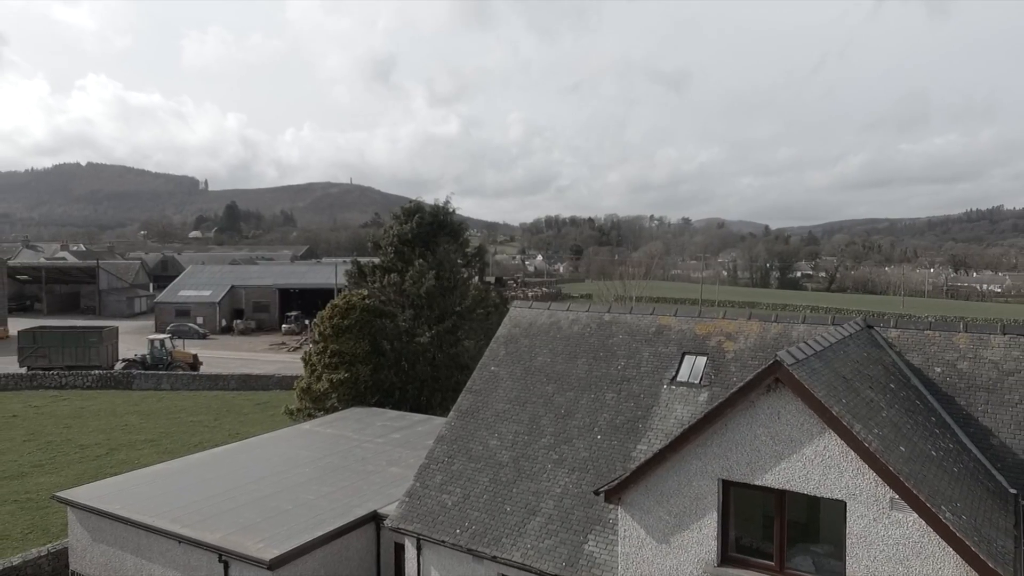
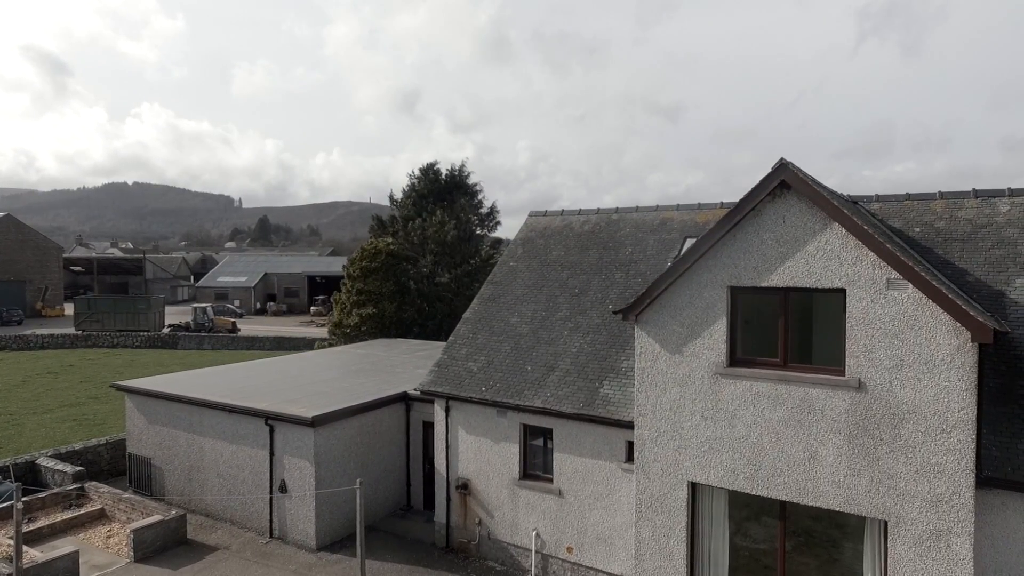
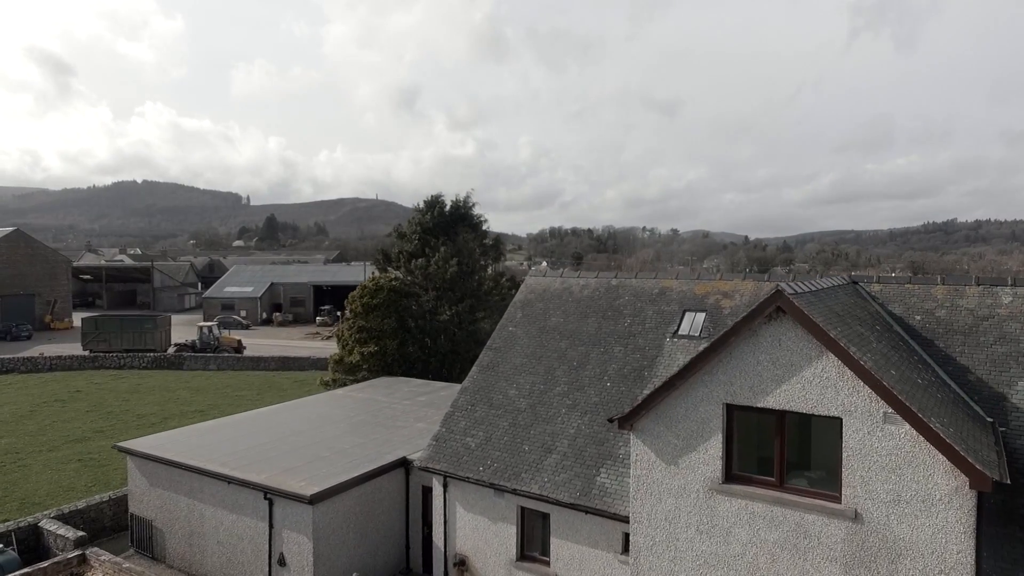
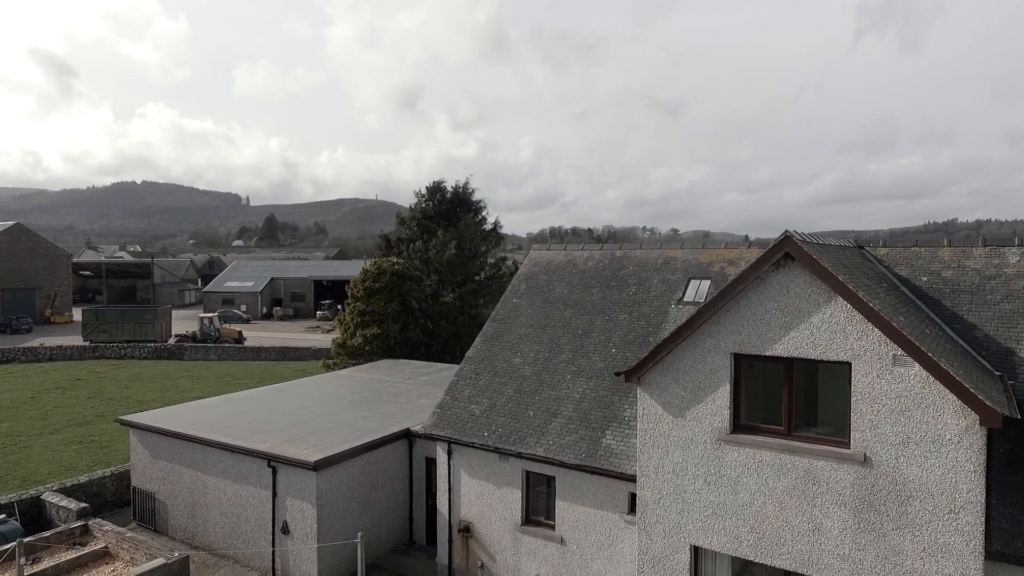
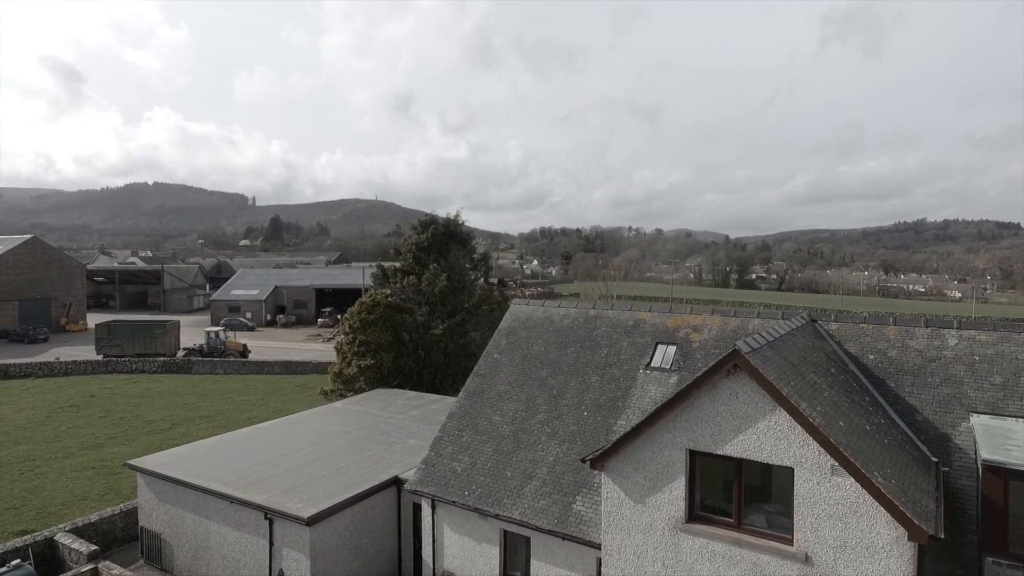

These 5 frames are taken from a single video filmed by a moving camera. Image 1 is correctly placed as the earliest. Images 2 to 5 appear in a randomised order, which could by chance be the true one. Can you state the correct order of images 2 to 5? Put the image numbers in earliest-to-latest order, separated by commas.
5, 3, 4, 2
